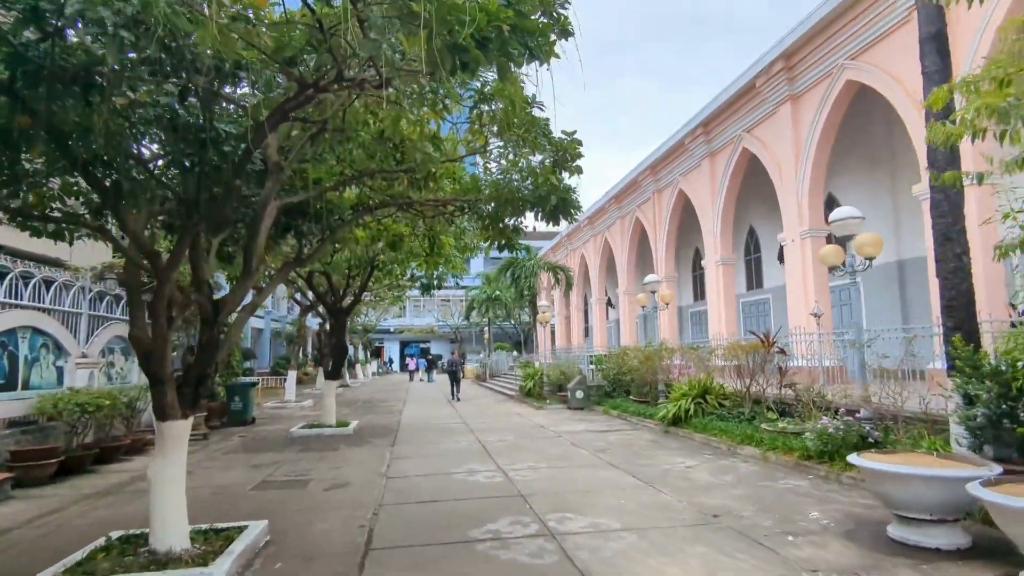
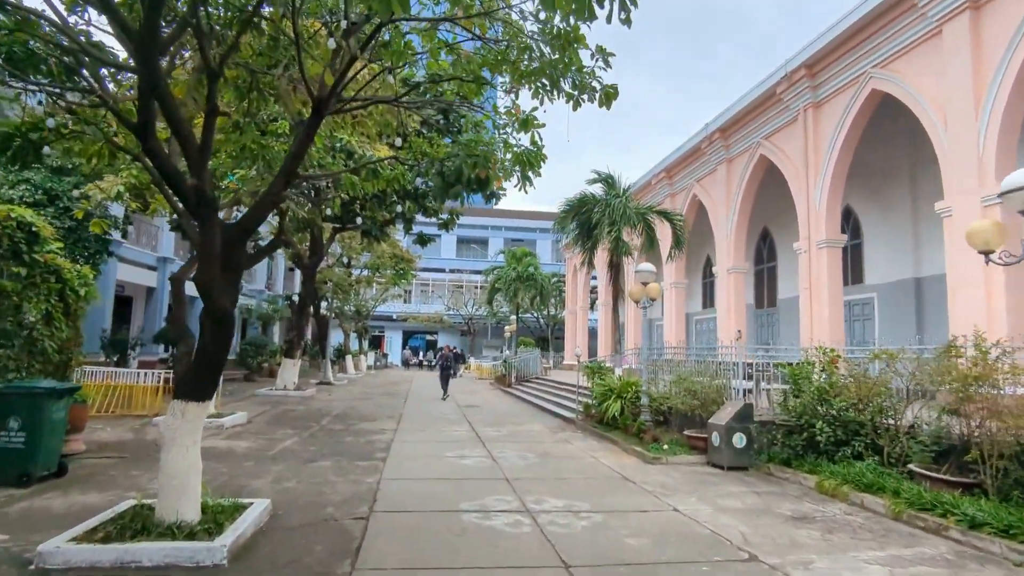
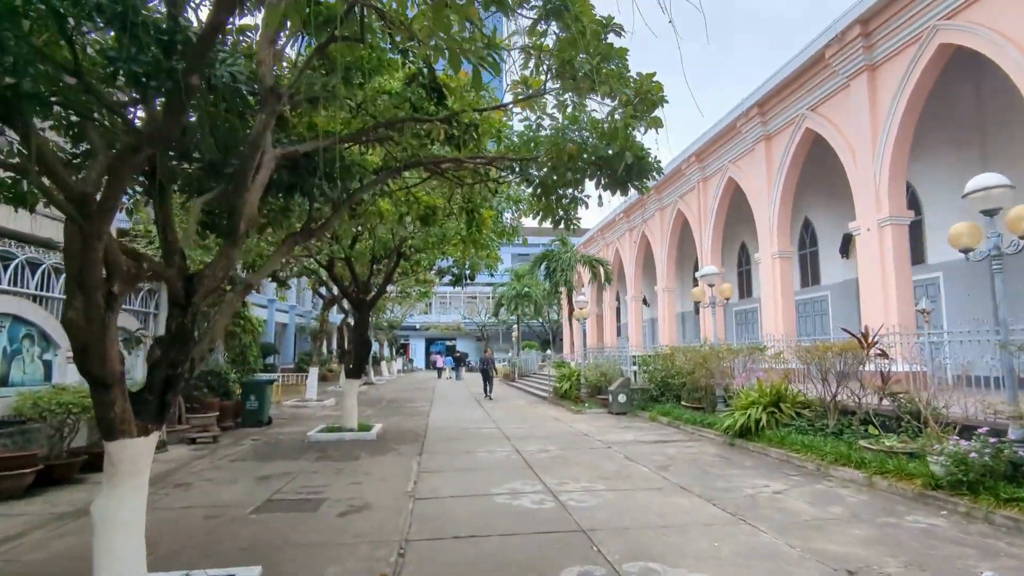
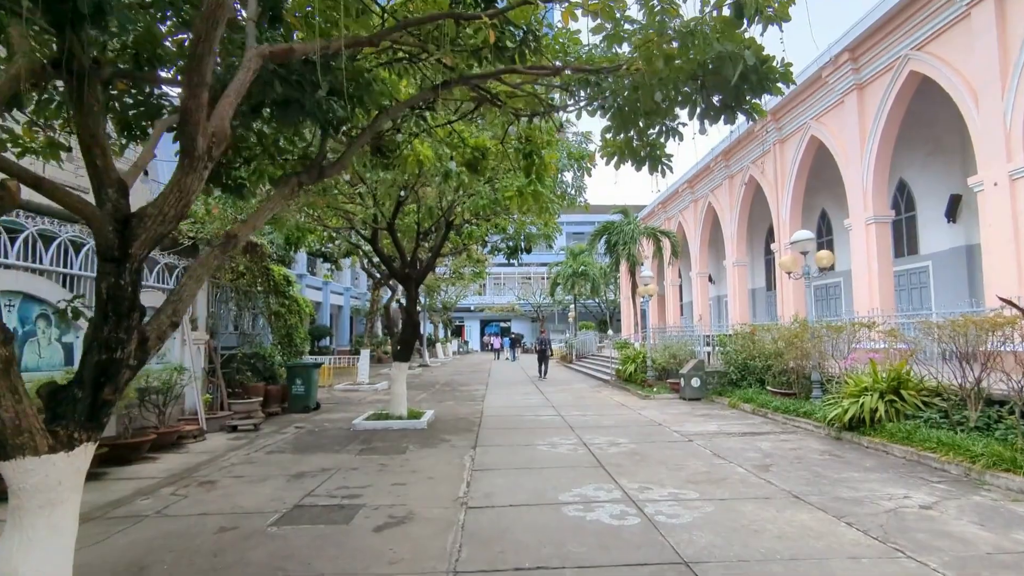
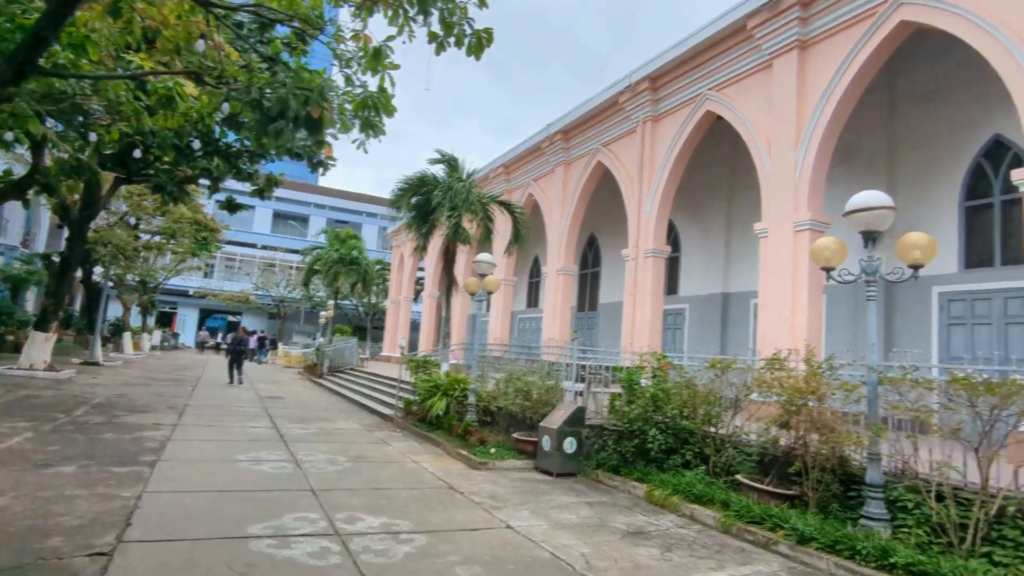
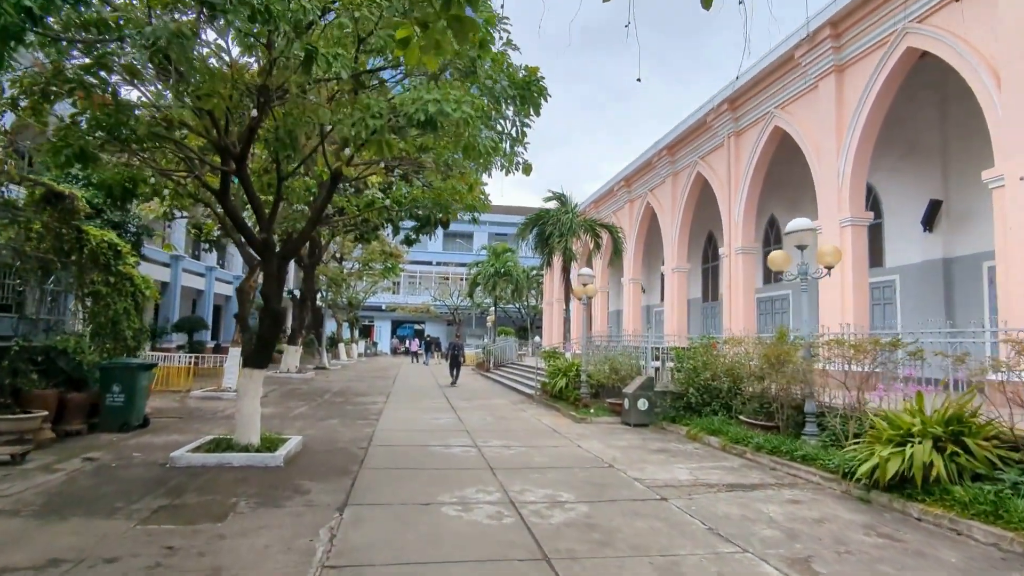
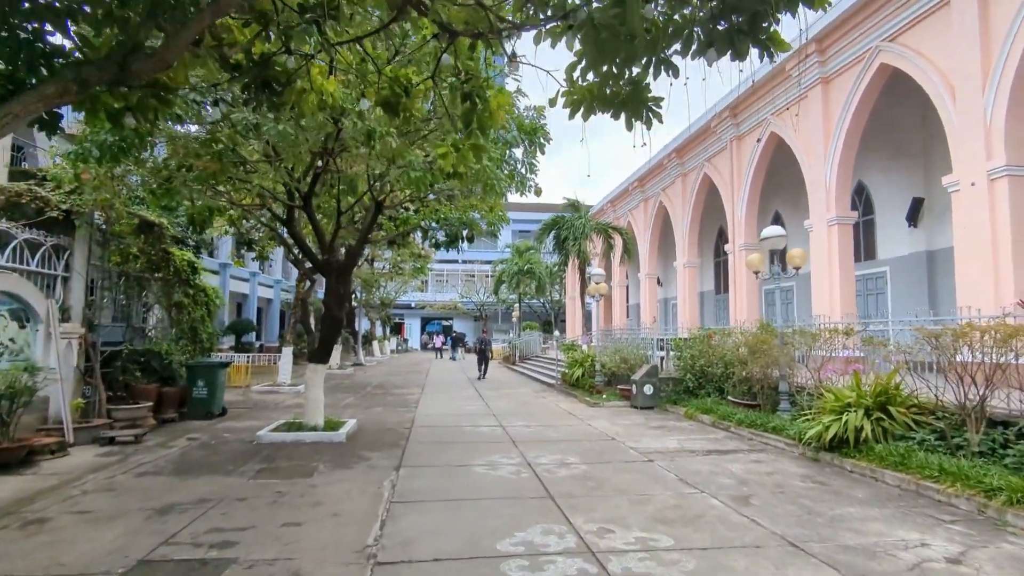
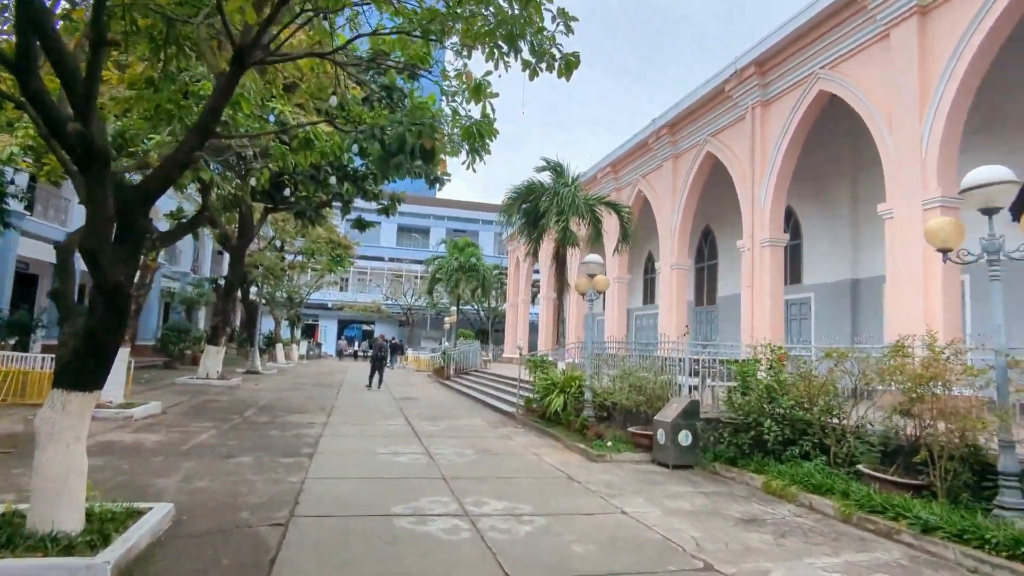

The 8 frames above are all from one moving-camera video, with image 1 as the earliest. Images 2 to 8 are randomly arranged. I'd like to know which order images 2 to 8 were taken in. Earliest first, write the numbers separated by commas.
3, 4, 7, 6, 2, 8, 5
